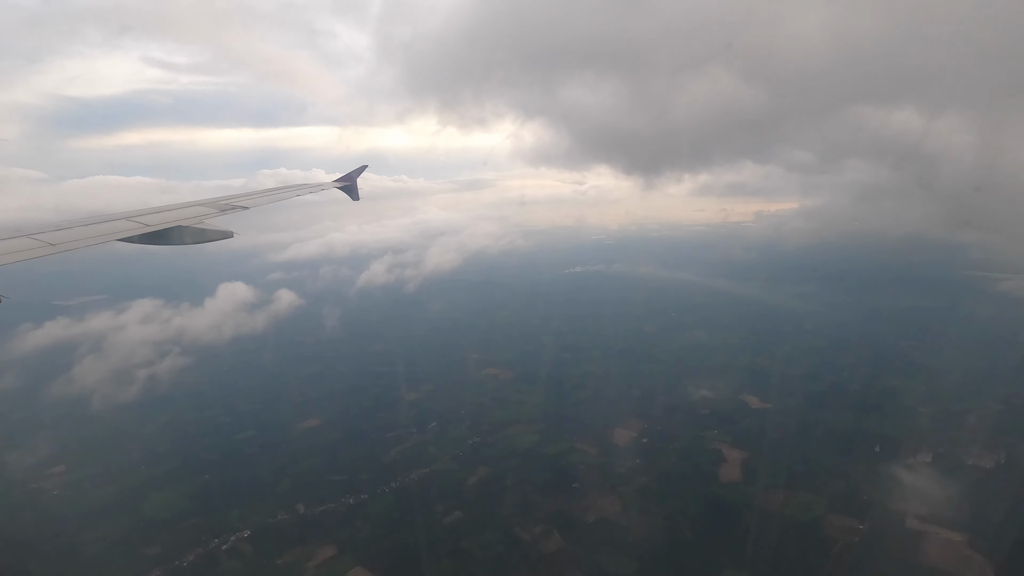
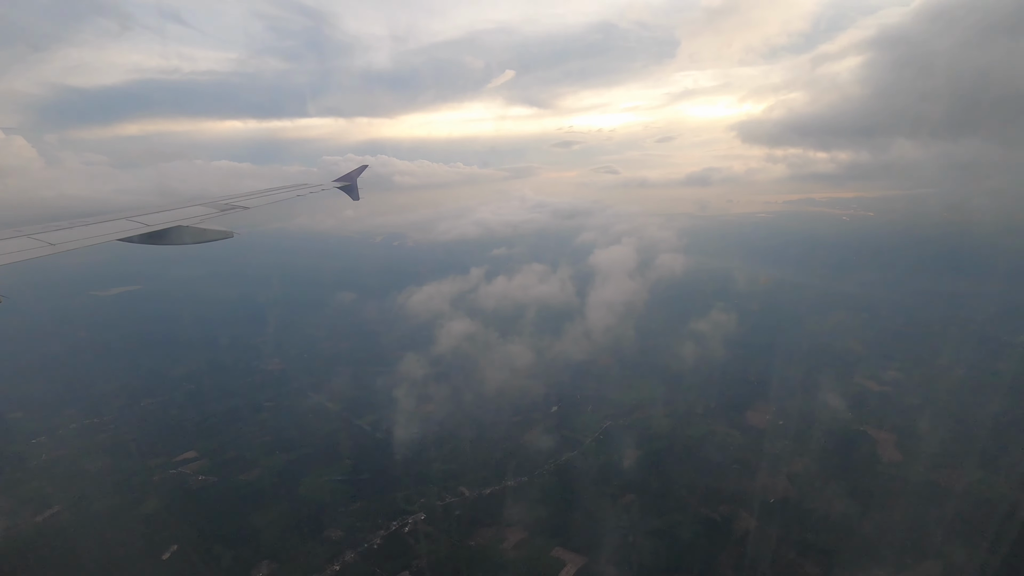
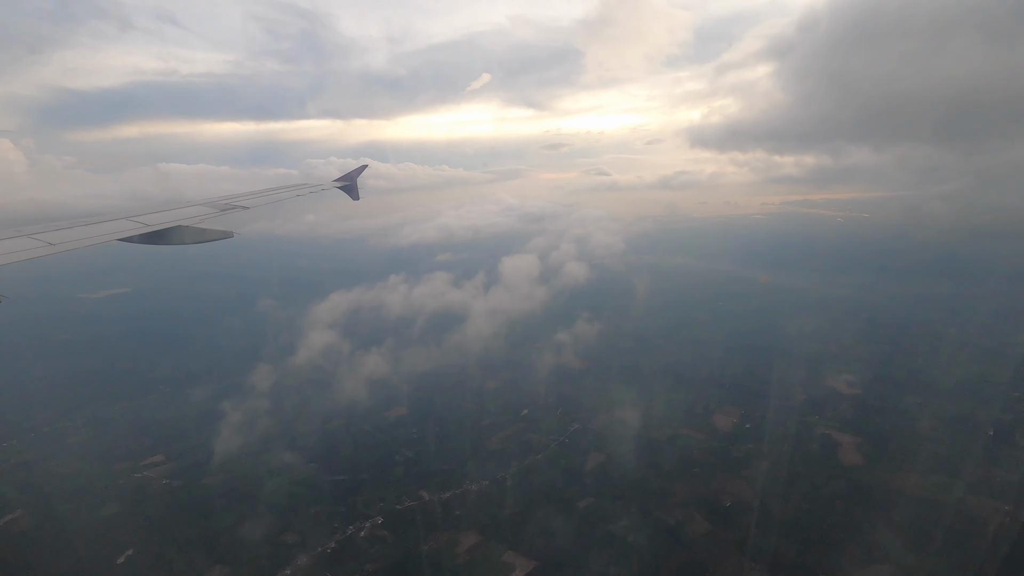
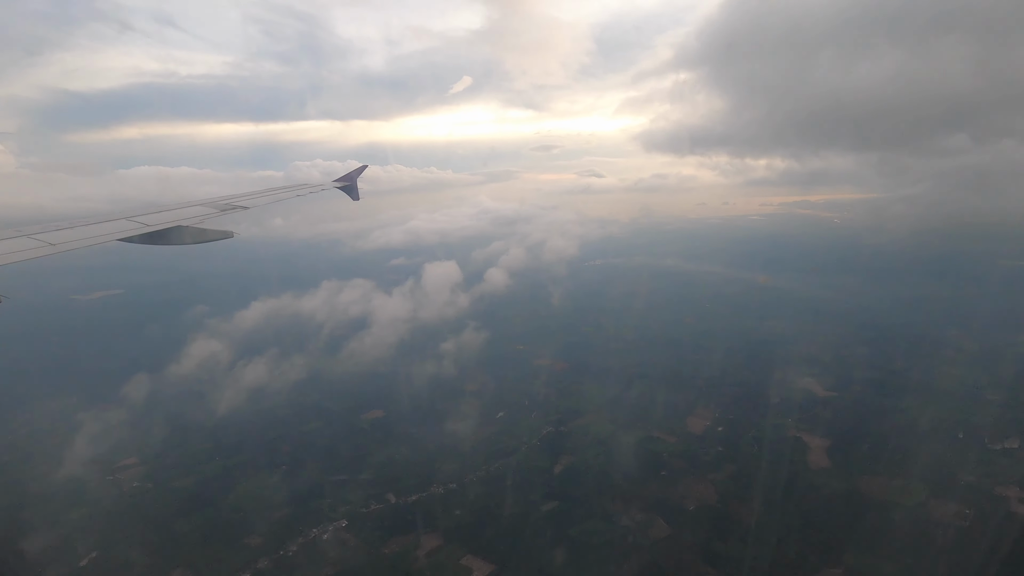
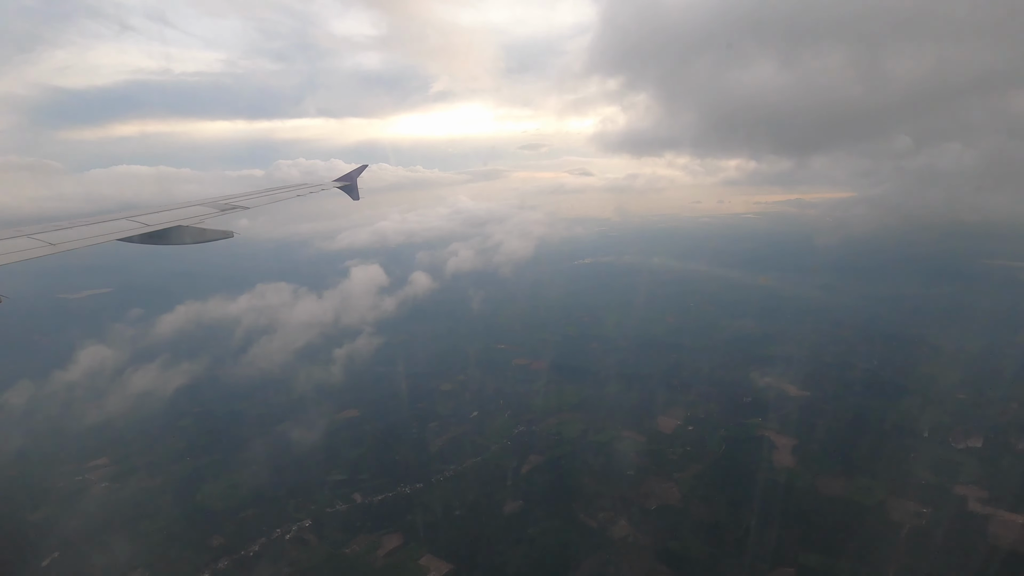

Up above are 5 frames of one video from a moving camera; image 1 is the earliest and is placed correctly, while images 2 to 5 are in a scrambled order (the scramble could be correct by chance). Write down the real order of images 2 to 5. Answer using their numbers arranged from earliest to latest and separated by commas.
5, 4, 3, 2
